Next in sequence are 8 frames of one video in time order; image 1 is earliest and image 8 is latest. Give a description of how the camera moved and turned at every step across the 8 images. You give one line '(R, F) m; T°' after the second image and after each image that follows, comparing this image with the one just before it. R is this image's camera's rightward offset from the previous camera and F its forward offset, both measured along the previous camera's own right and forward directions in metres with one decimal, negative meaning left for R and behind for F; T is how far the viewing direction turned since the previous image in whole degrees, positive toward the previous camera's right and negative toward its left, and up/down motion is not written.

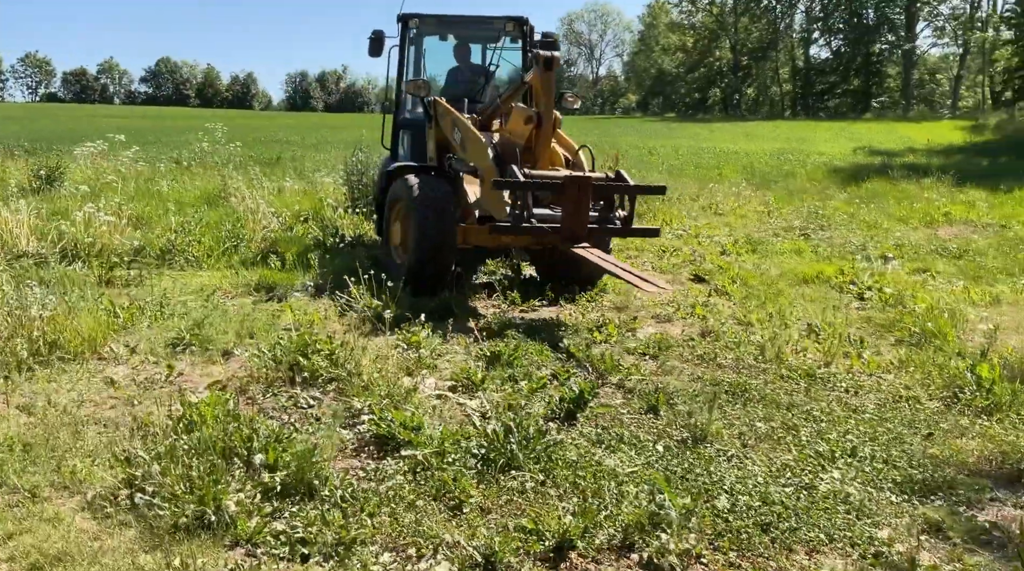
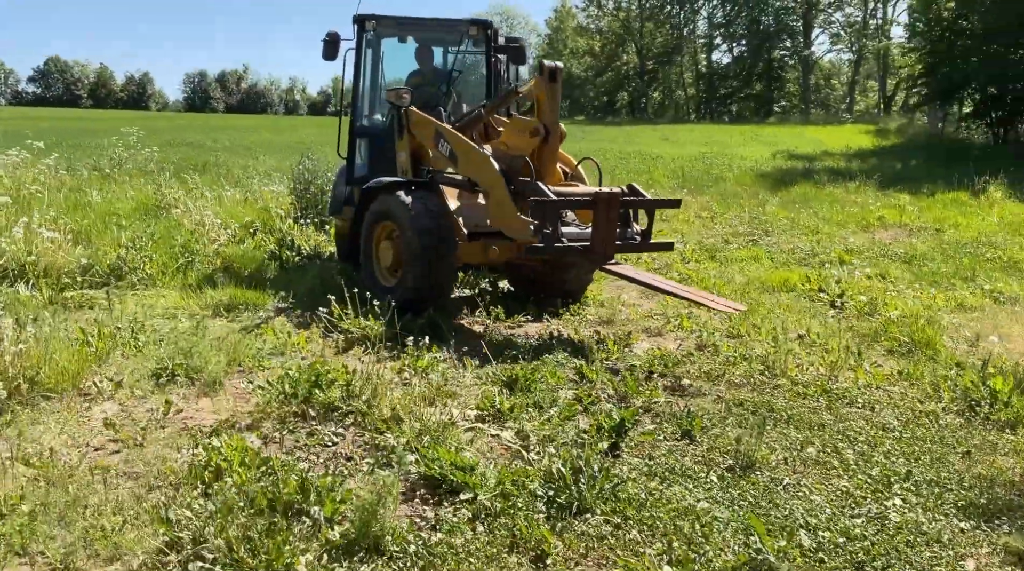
(-0.6, +0.3) m; +6°
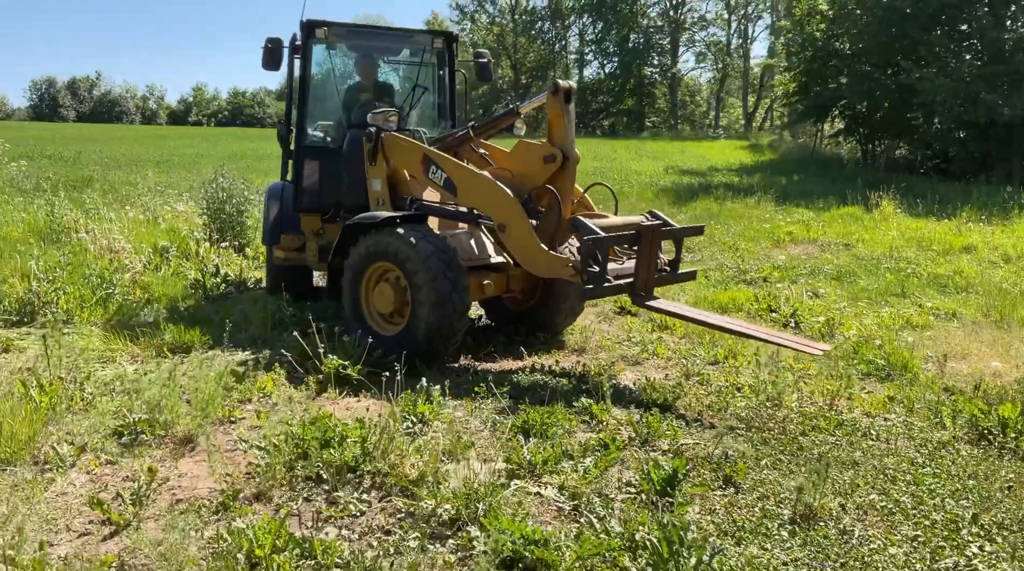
(-0.7, +0.5) m; +8°
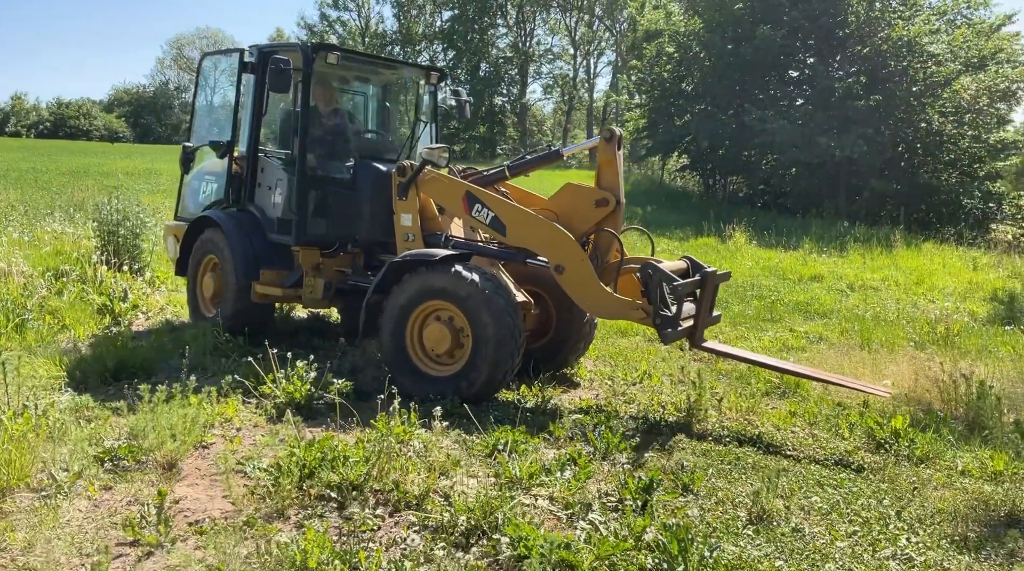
(-0.7, -0.3) m; +10°
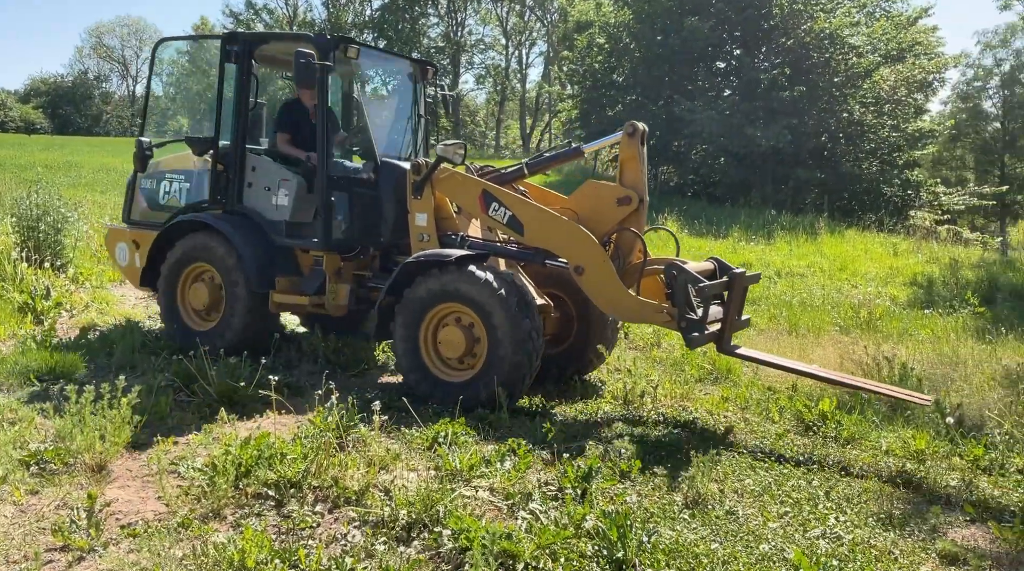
(0.0, 0.0) m; +4°
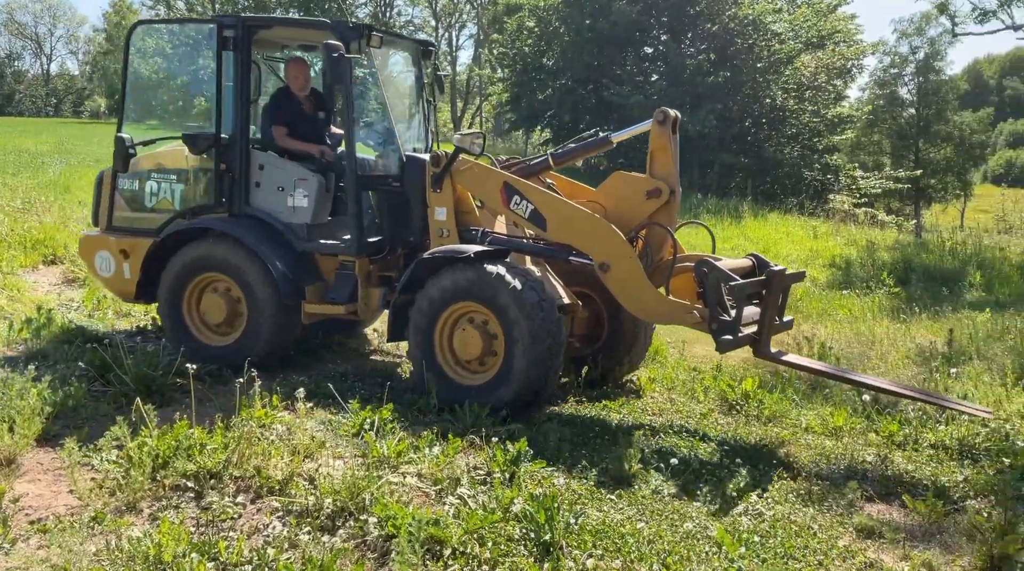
(0.0, 0.0) m; +4°
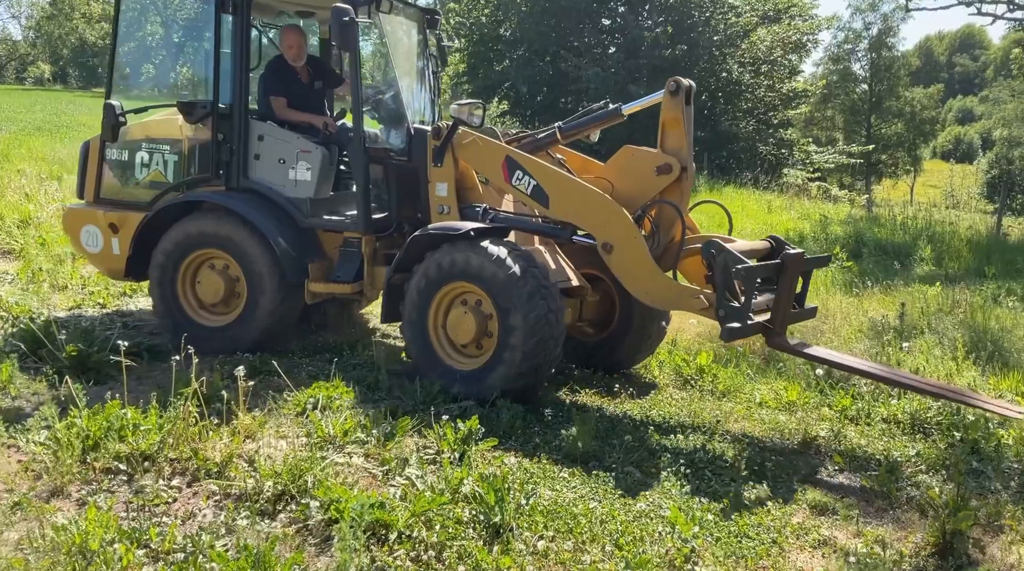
(0.0, +0.1) m; +3°
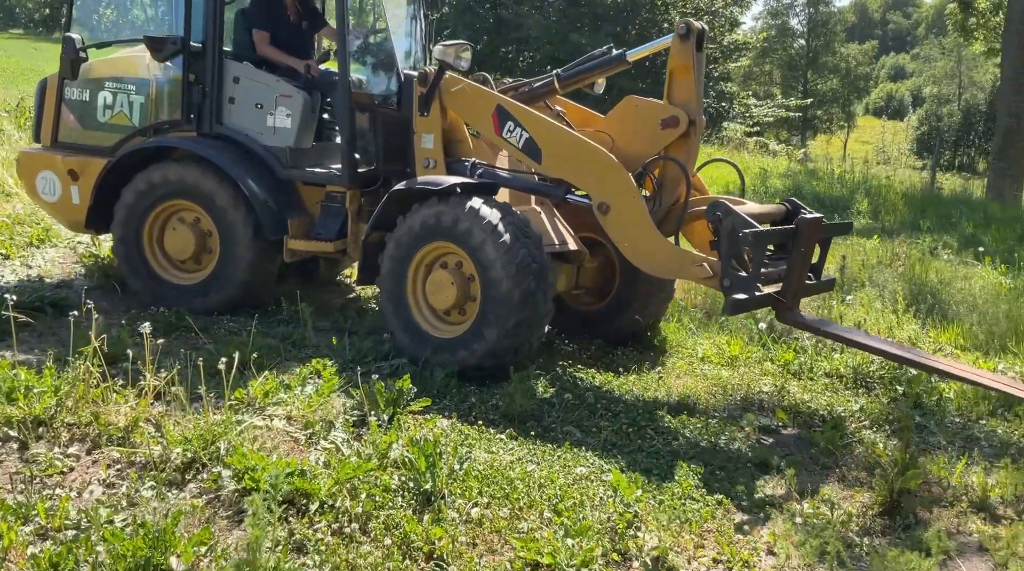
(0.0, +0.3) m; +4°
